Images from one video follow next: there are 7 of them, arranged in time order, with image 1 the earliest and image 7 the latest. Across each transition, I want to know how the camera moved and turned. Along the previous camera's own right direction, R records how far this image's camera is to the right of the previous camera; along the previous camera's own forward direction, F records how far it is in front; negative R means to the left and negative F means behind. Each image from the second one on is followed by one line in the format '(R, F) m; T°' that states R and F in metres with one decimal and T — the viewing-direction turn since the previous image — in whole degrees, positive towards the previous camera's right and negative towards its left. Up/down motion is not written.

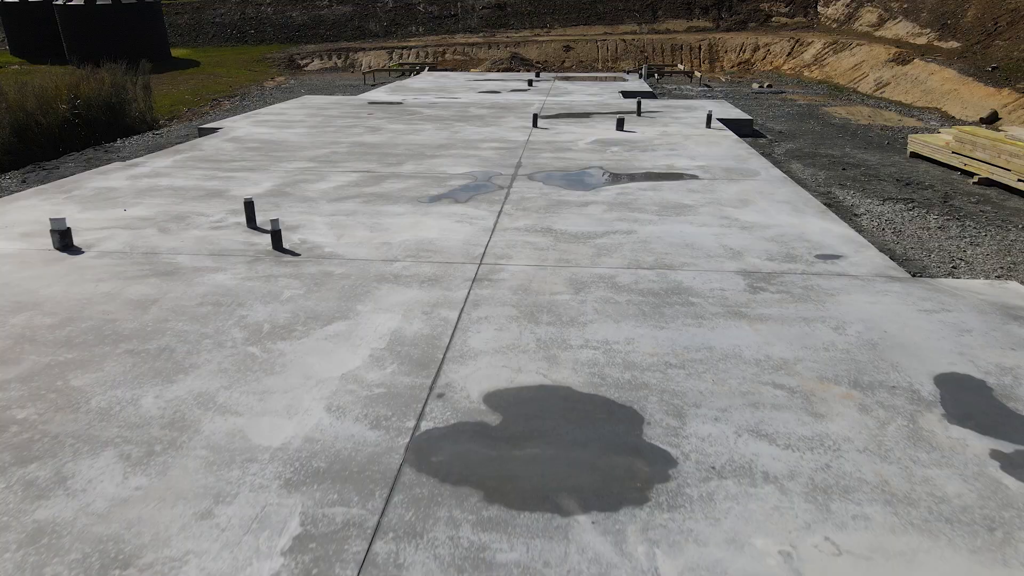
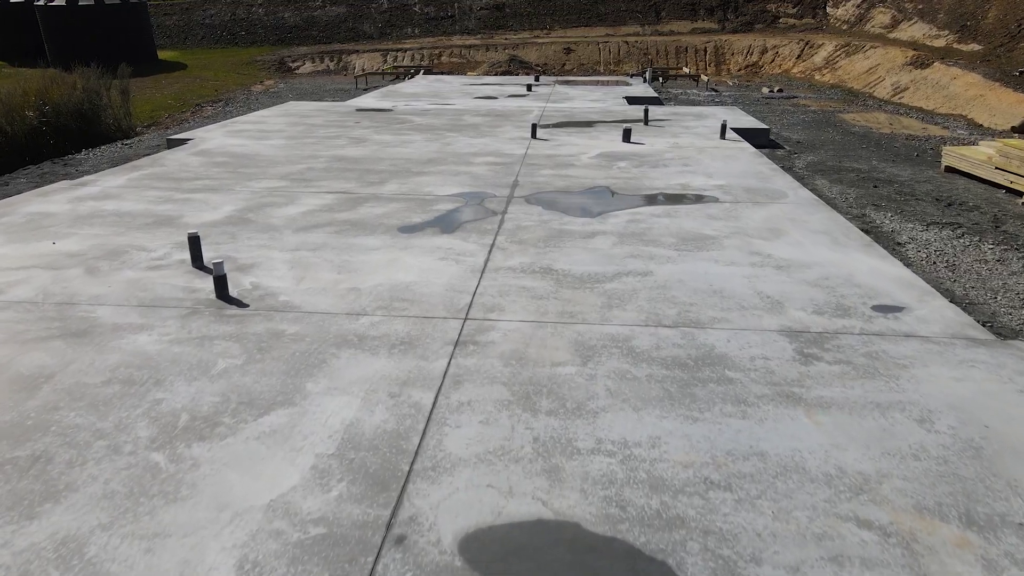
(0.0, +0.9) m; 0°
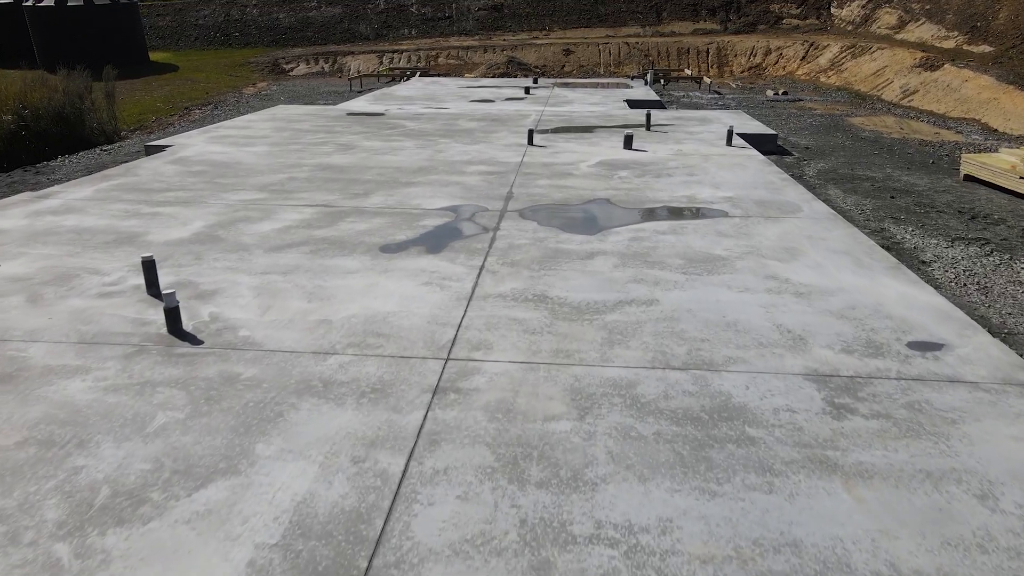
(+0.1, +0.5) m; 0°
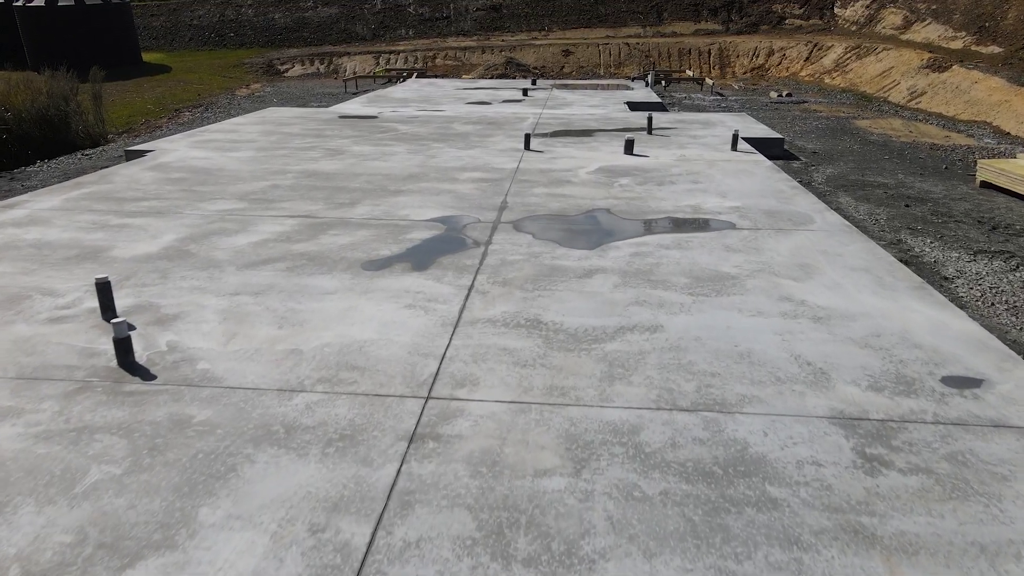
(+0.1, +0.4) m; 0°
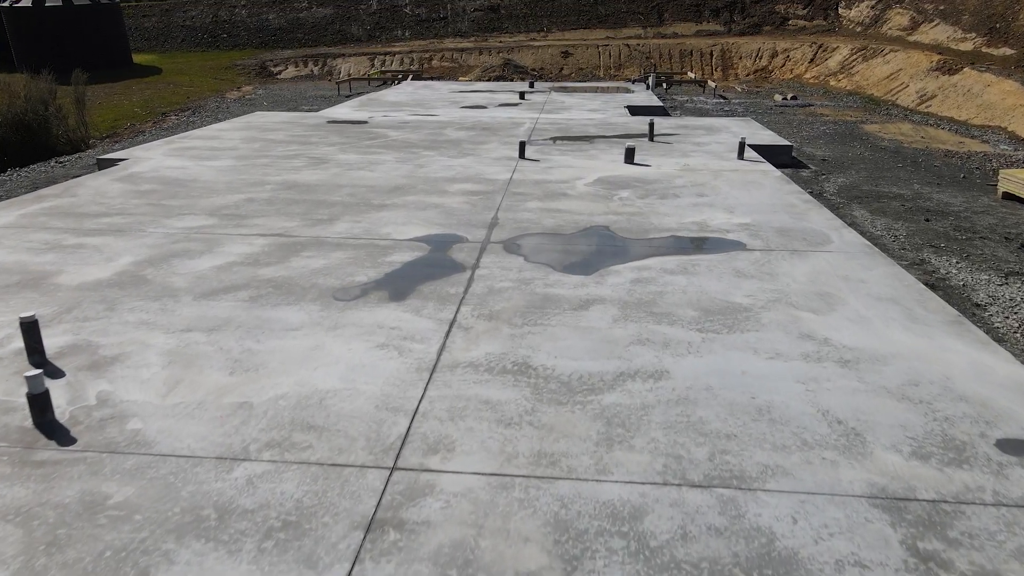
(+0.1, +0.5) m; 0°
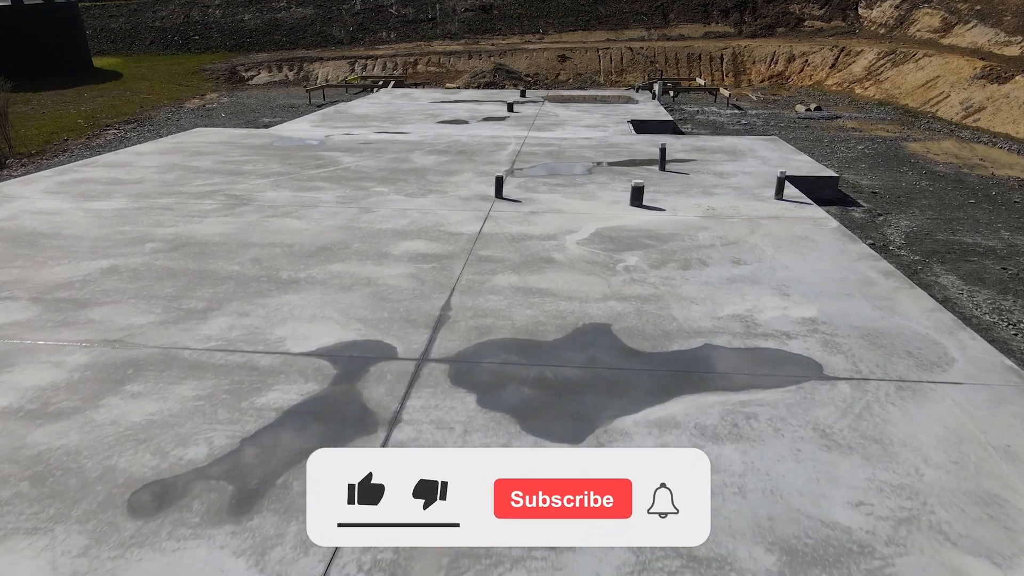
(+0.3, +2.0) m; 0°
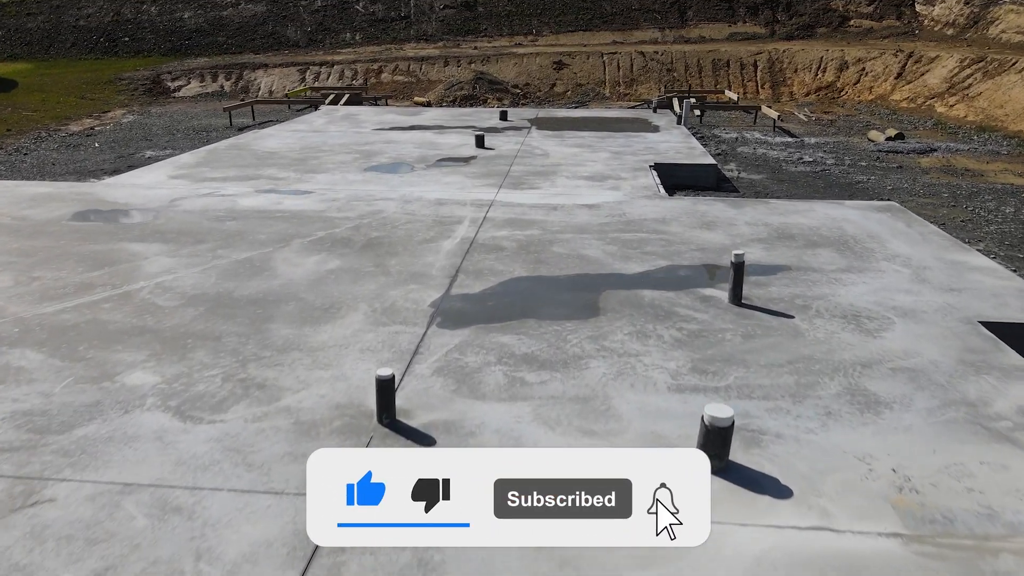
(+0.4, +4.2) m; 0°
